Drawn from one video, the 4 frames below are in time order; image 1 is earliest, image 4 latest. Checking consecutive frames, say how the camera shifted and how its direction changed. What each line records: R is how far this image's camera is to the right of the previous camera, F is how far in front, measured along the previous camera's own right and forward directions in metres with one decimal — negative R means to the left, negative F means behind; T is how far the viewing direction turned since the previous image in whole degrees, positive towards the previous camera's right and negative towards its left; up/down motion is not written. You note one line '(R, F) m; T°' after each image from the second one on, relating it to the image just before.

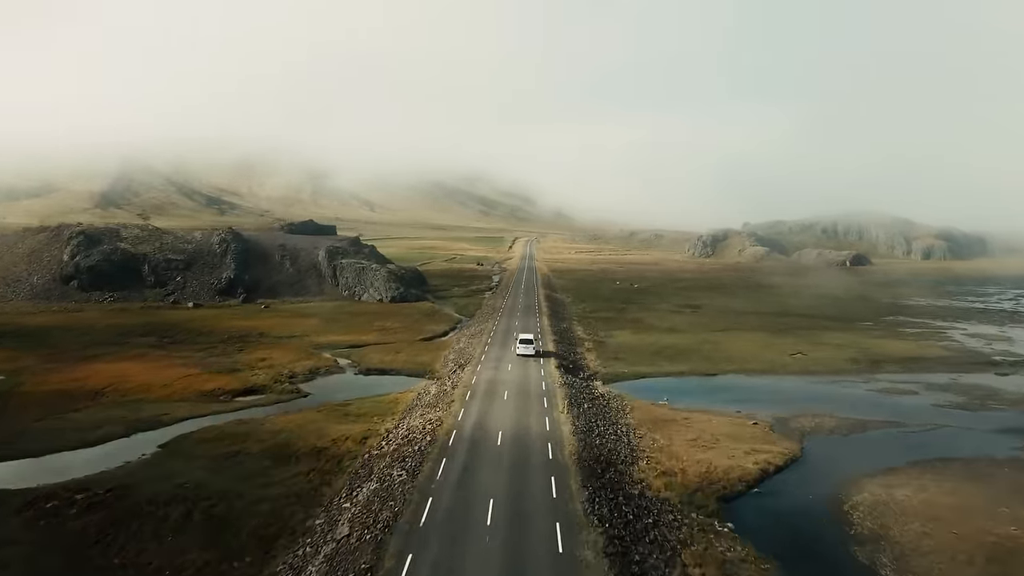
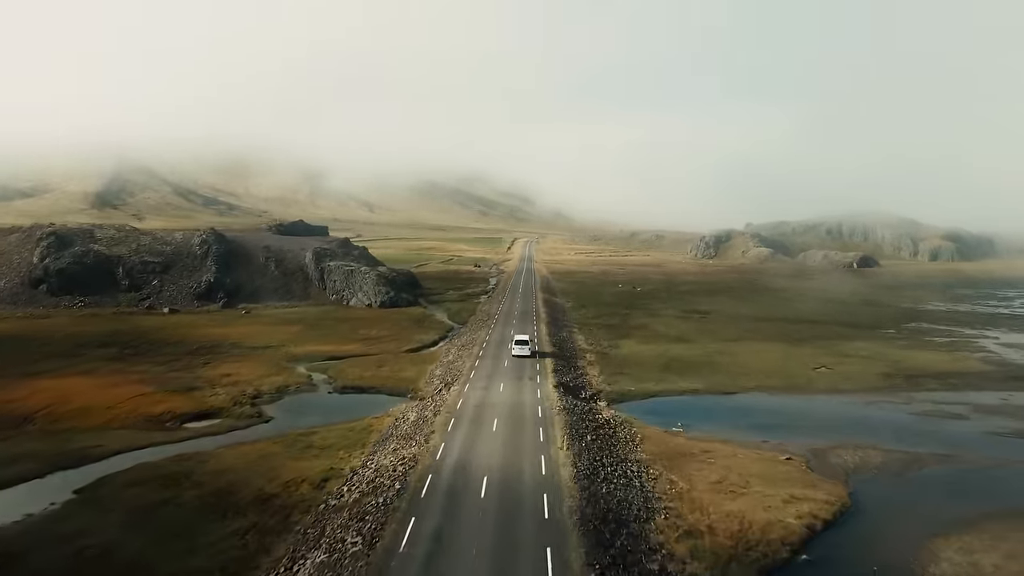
(+0.6, +8.3) m; 0°
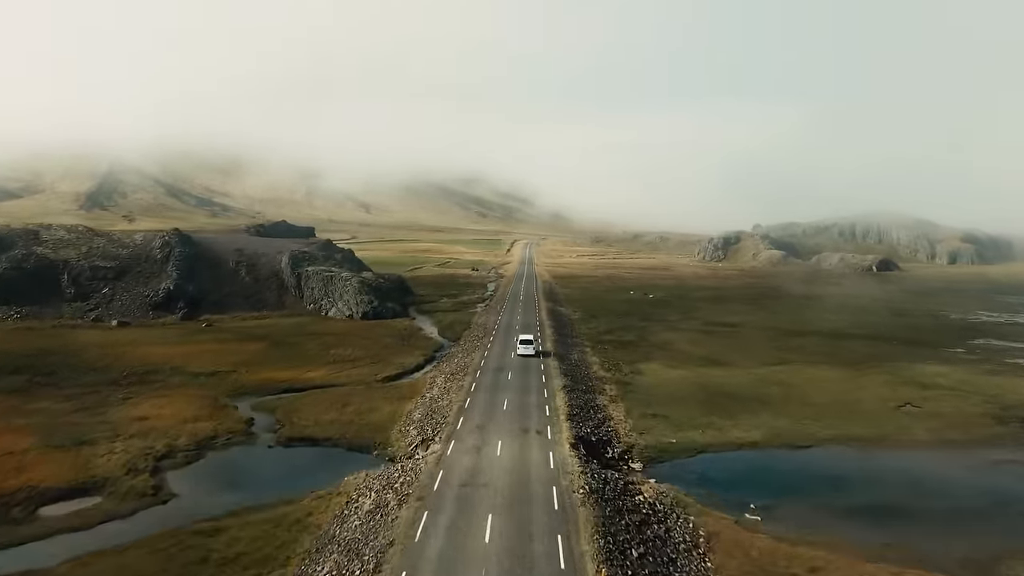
(-0.1, +16.8) m; 0°
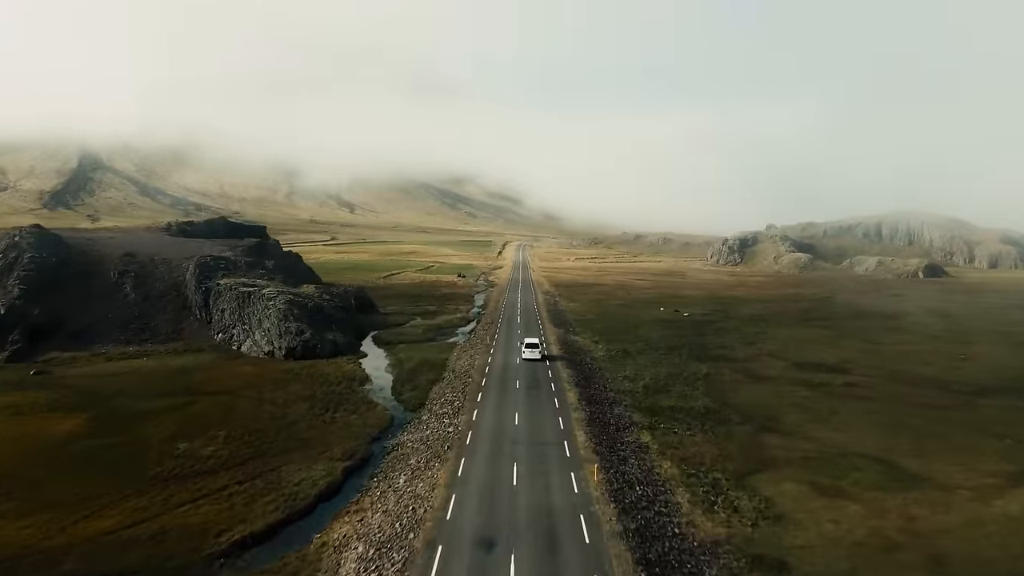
(-0.6, +39.7) m; +1°
